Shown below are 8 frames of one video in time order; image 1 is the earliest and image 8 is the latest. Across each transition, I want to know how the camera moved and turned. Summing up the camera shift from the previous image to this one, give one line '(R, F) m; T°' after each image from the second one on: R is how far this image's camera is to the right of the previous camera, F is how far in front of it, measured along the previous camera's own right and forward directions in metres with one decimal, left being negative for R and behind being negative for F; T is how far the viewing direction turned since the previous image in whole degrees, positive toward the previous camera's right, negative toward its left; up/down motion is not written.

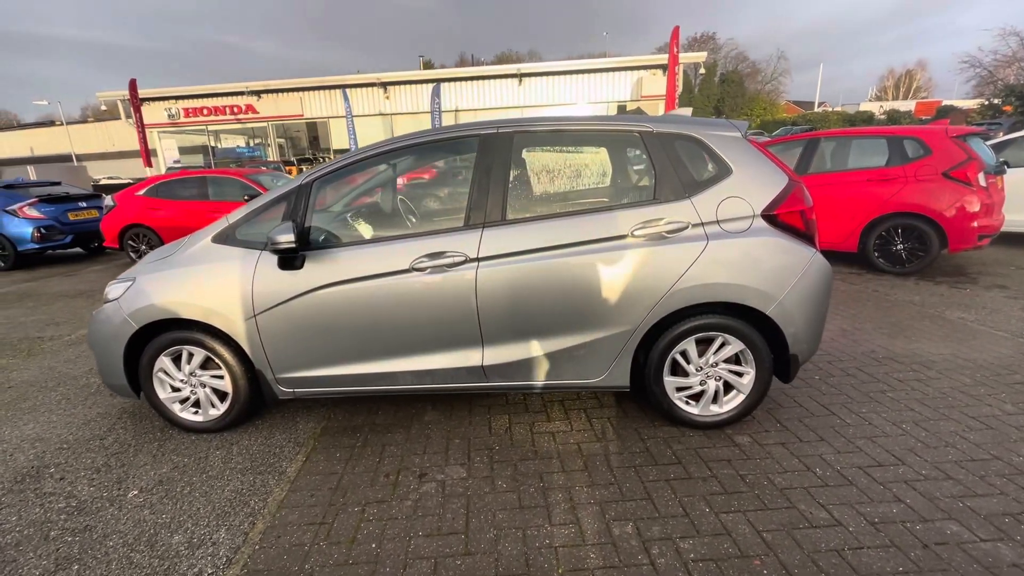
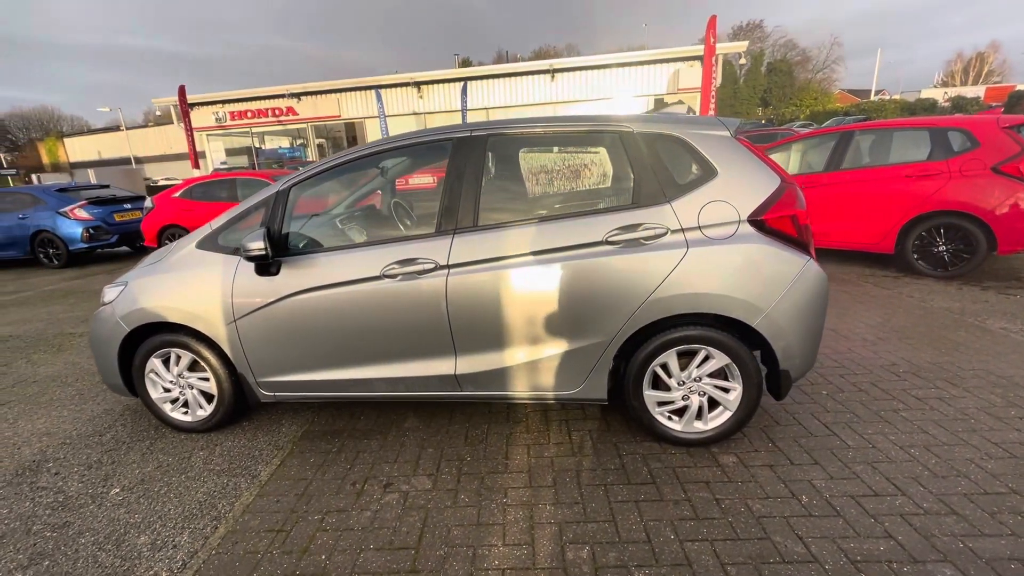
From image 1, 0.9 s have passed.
(+0.4, +0.1) m; -5°
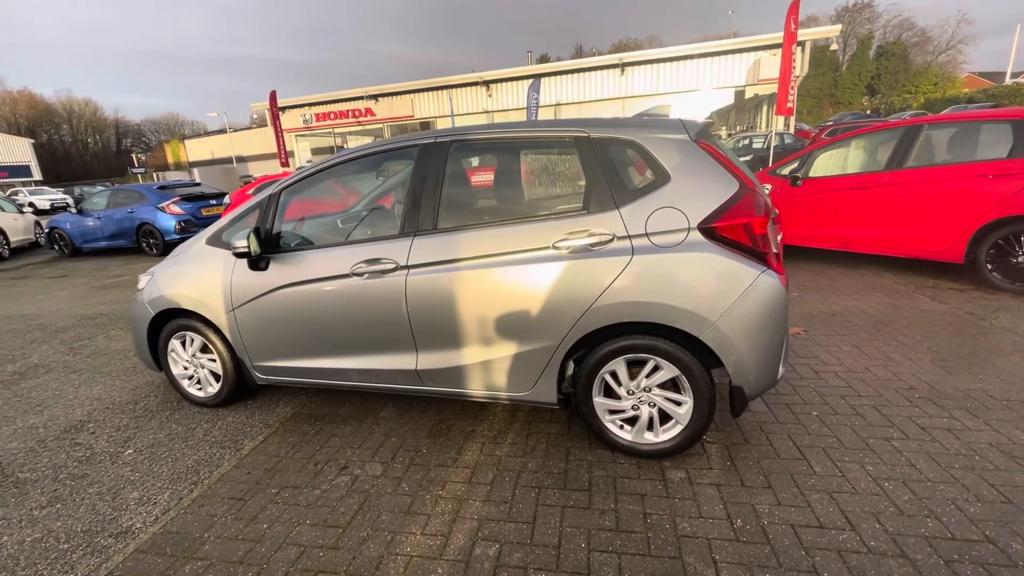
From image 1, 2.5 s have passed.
(+0.7, 0.0) m; -9°
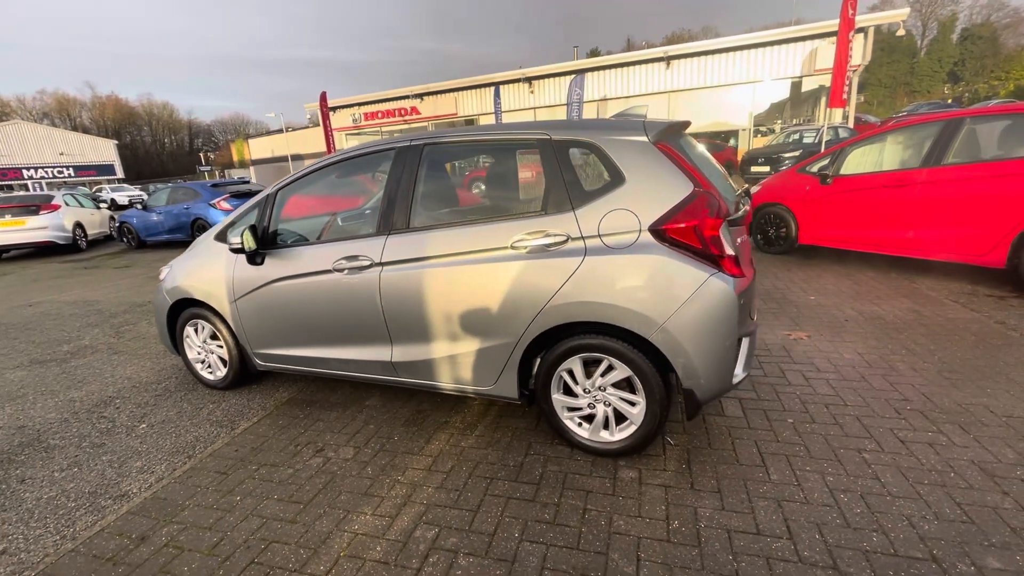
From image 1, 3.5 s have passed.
(+0.5, -0.1) m; -6°
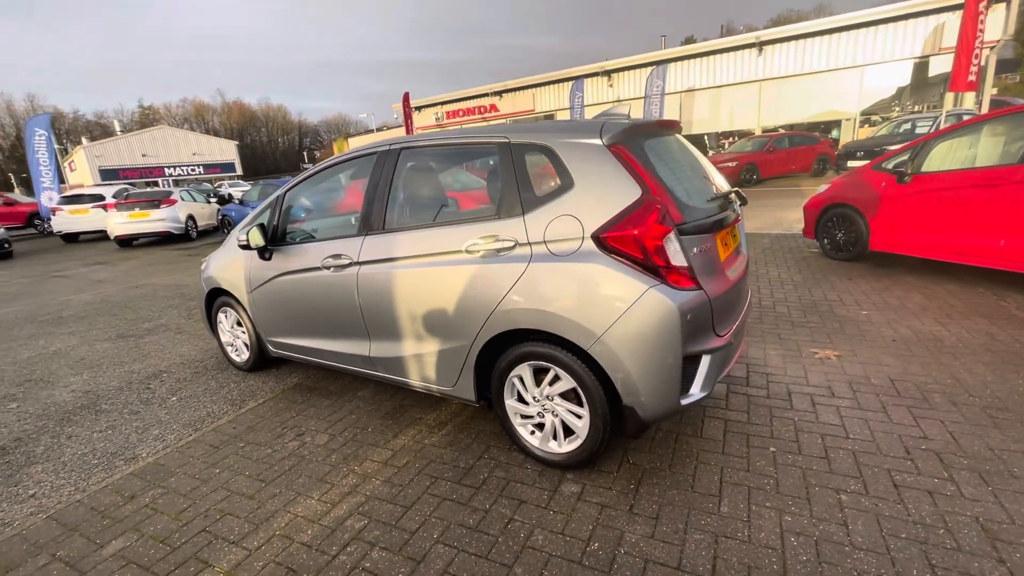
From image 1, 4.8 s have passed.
(+0.7, +0.1) m; -10°
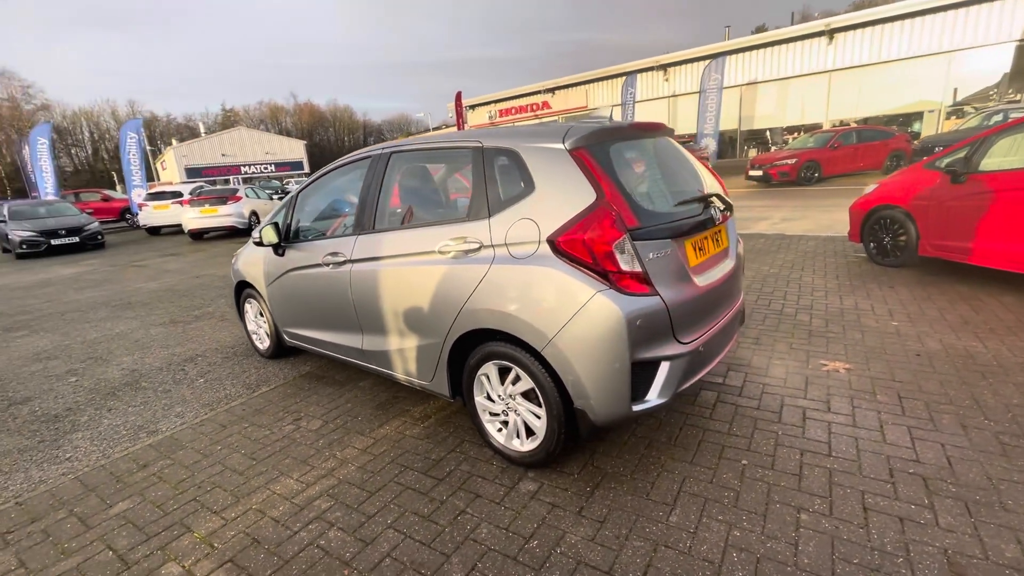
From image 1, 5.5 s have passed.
(+0.5, 0.0) m; -7°
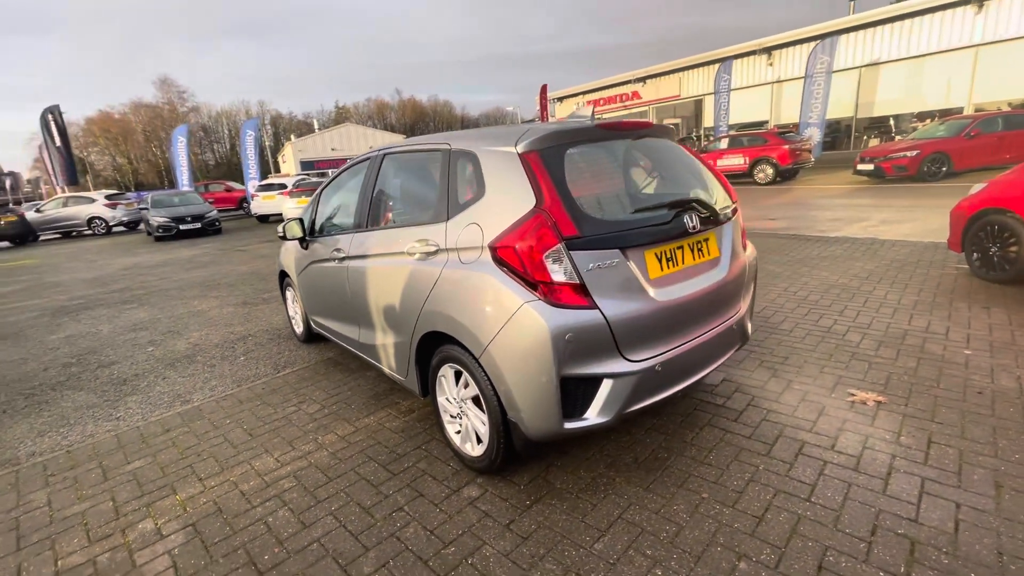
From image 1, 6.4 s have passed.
(+0.7, +0.1) m; -11°
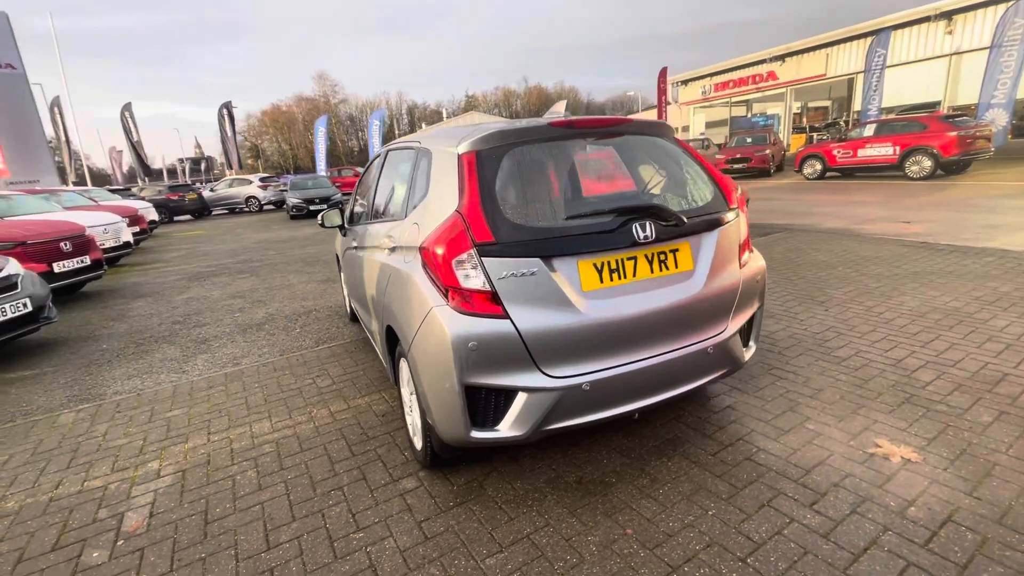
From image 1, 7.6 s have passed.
(+0.9, +0.2) m; -14°
